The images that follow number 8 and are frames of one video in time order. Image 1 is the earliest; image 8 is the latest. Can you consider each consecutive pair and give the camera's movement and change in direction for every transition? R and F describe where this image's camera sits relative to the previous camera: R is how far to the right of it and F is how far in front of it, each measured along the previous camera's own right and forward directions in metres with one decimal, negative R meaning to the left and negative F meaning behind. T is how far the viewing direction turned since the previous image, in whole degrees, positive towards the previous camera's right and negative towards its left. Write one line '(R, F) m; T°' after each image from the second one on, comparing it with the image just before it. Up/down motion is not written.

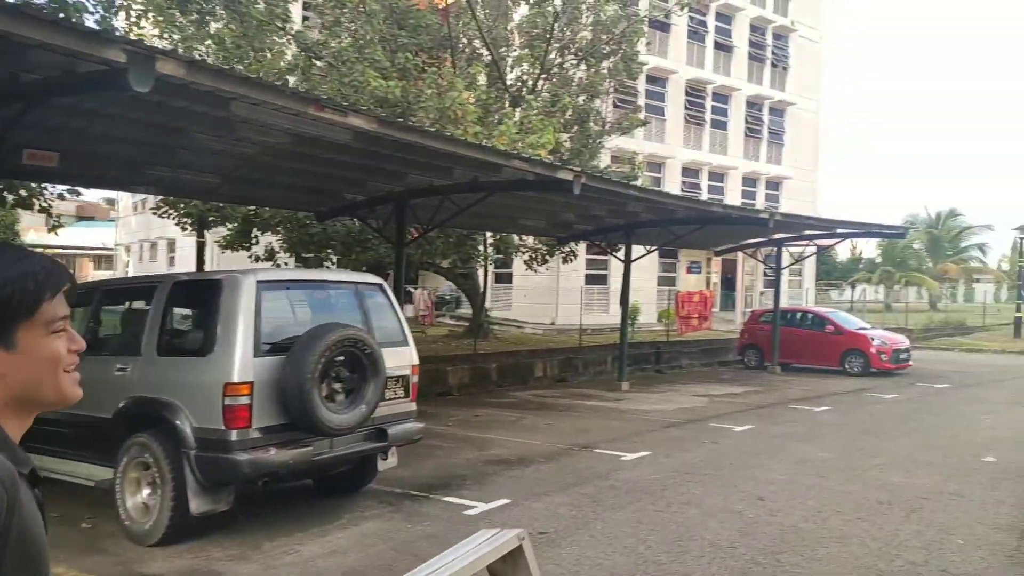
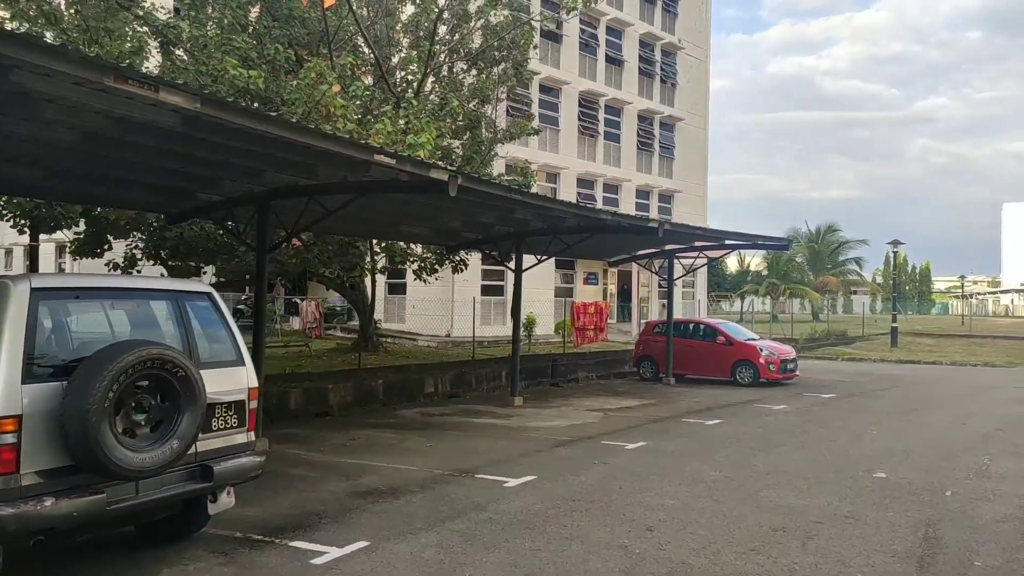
(+0.3, +0.8) m; +8°
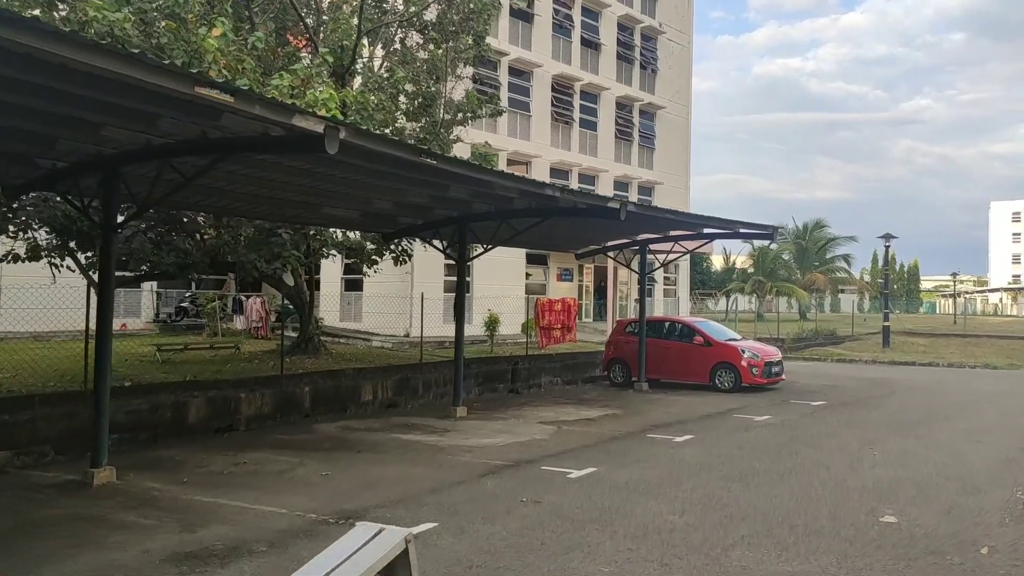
(+0.8, +1.9) m; +1°
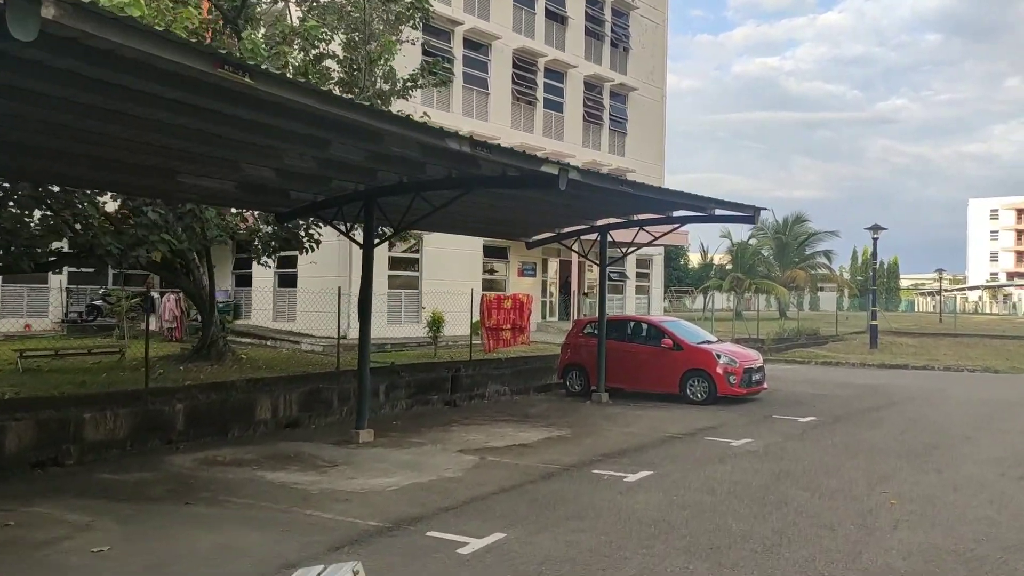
(+0.8, +2.5) m; +2°
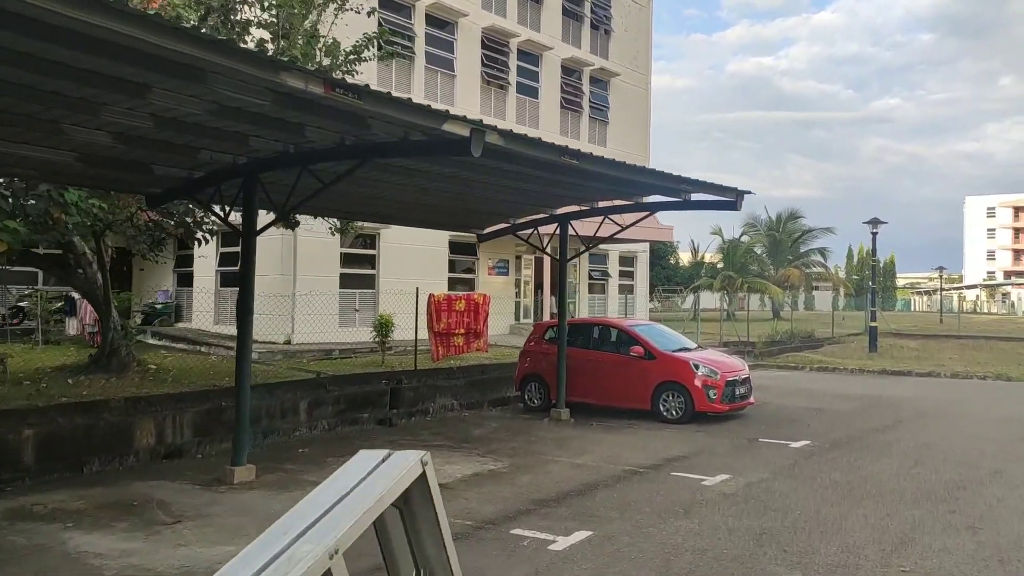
(+0.8, +2.0) m; 0°
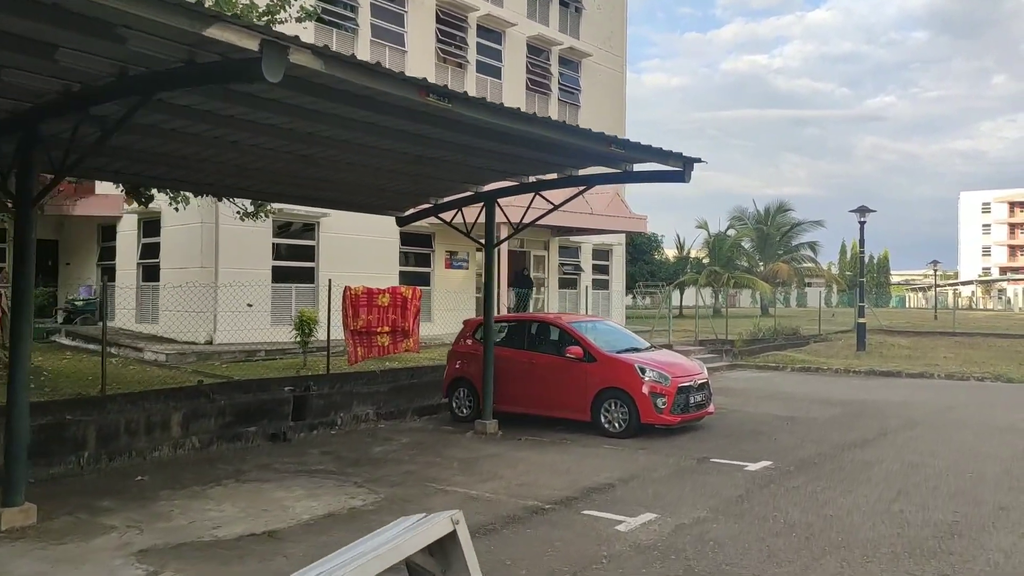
(+1.1, +1.8) m; 0°
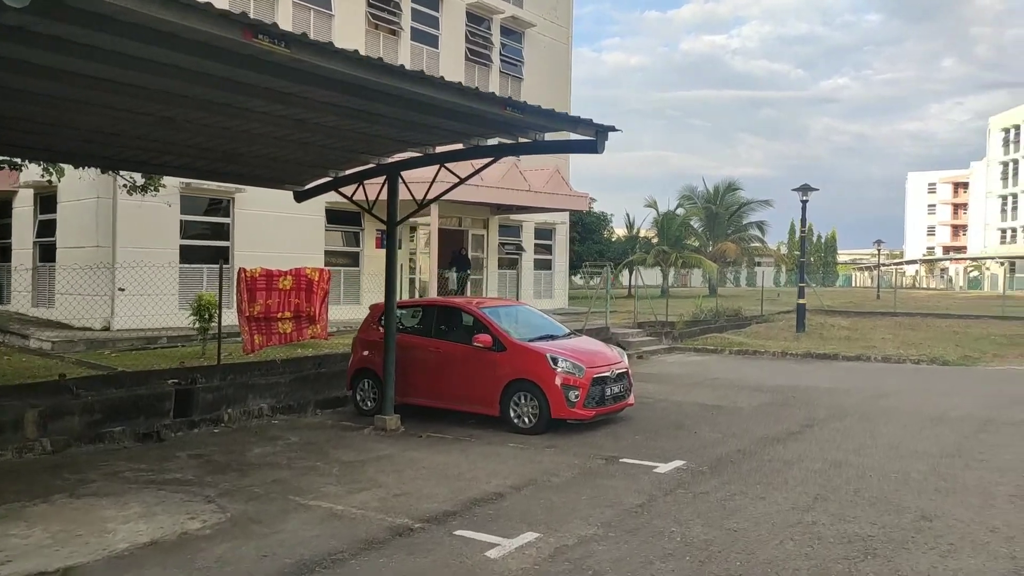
(+0.7, +0.9) m; +3°
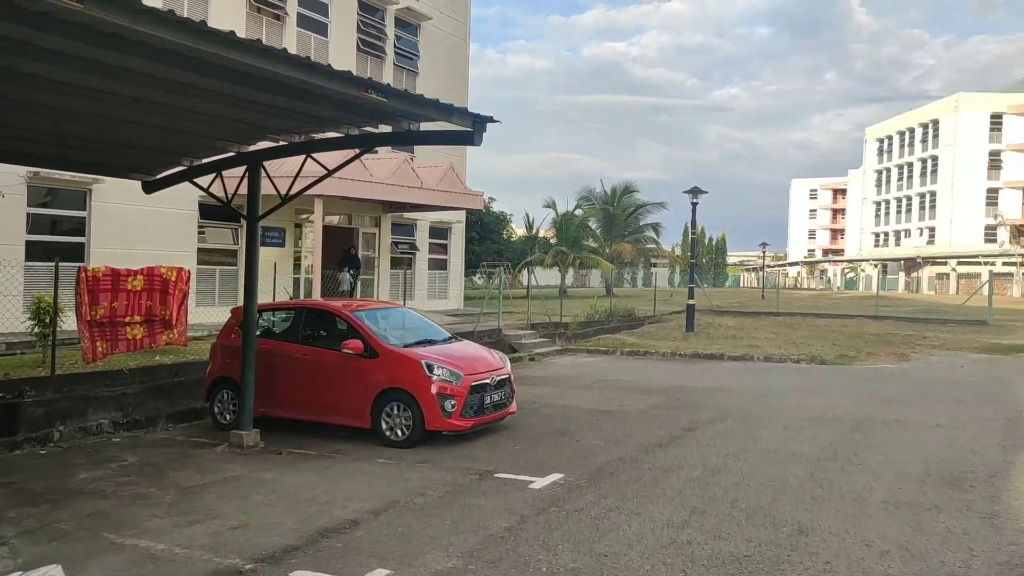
(+0.4, +0.6) m; +7°
